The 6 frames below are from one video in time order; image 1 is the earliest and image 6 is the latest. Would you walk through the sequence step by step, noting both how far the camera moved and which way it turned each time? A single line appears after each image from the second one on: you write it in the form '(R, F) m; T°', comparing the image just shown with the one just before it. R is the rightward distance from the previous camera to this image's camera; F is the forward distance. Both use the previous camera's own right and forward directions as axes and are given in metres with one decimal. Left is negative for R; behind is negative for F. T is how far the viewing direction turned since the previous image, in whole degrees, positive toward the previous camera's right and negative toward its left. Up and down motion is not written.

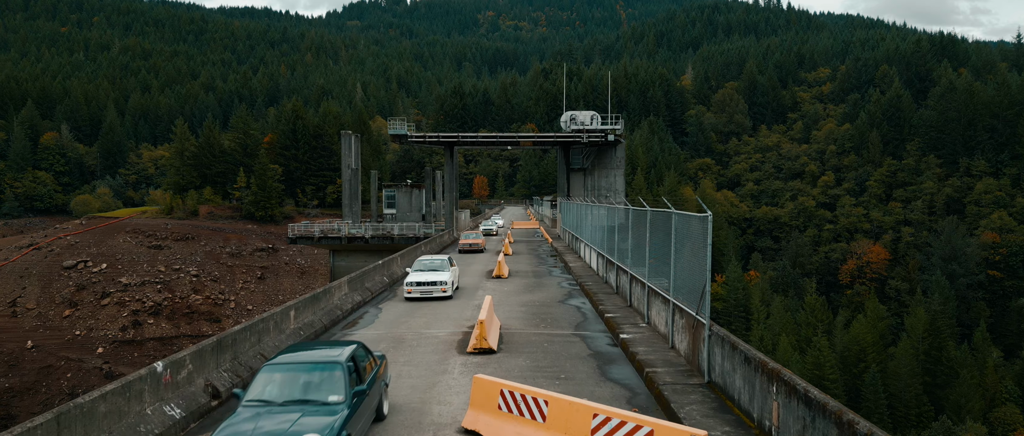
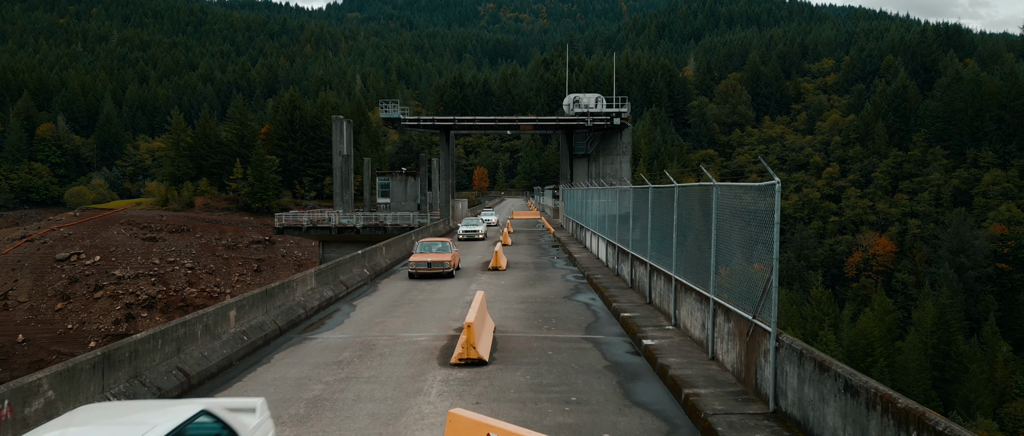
(0.0, +1.3) m; 0°
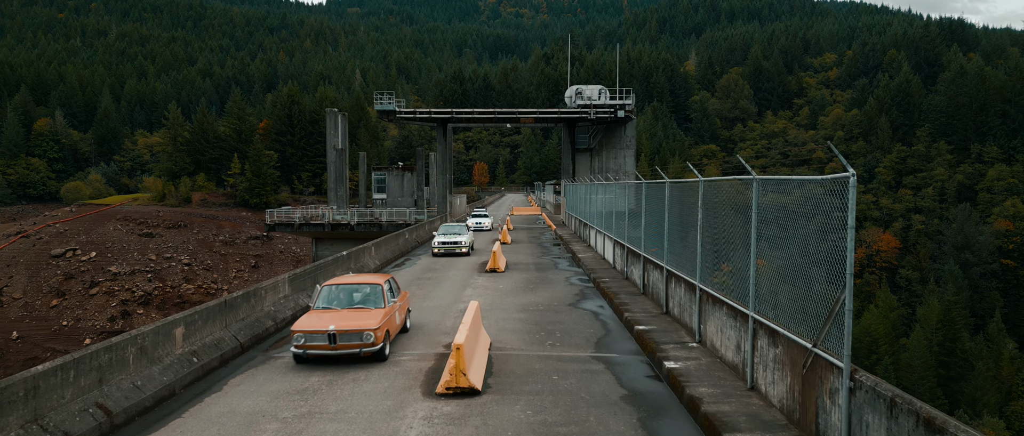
(0.0, +0.8) m; 0°
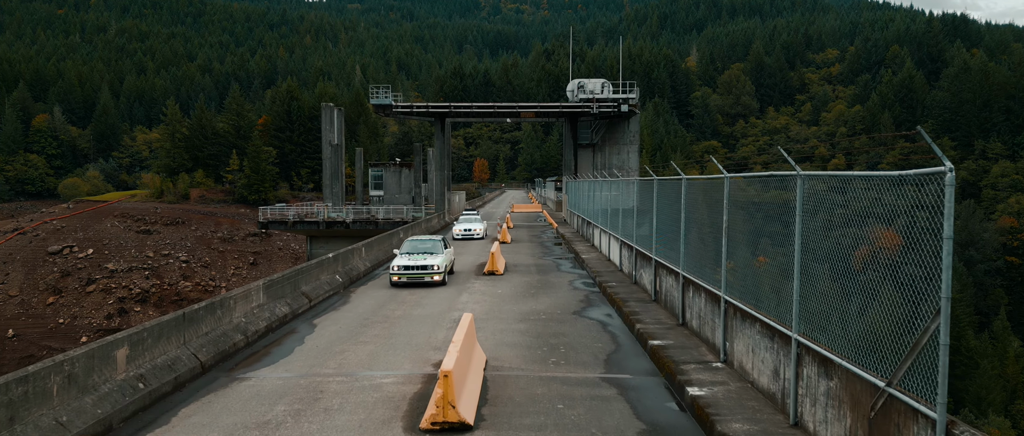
(0.0, +0.6) m; 0°
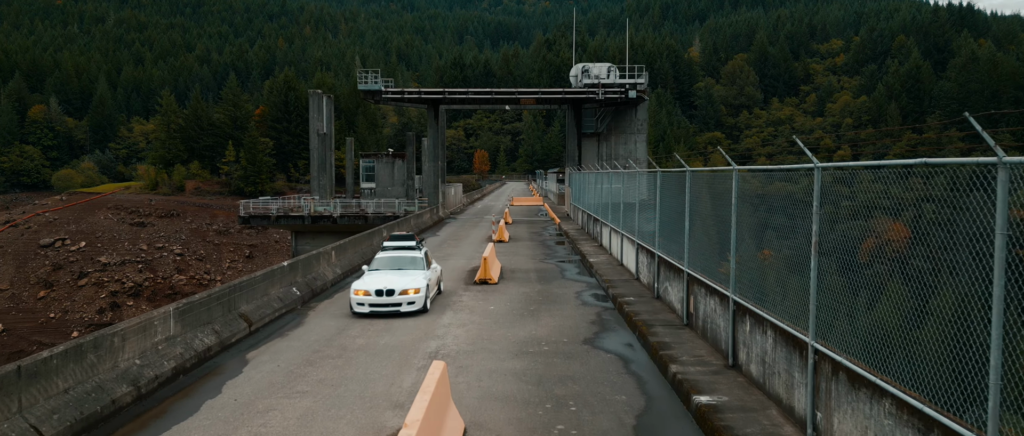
(+0.1, +1.4) m; 0°
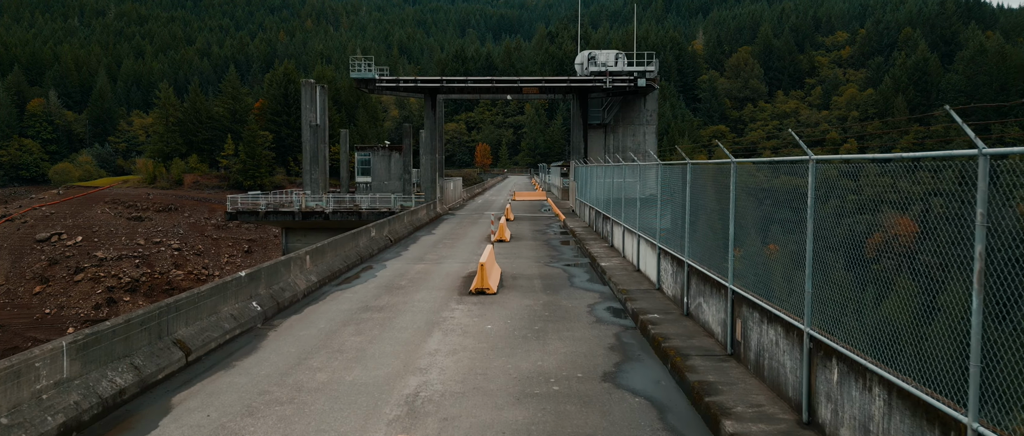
(0.0, +1.0) m; 0°
